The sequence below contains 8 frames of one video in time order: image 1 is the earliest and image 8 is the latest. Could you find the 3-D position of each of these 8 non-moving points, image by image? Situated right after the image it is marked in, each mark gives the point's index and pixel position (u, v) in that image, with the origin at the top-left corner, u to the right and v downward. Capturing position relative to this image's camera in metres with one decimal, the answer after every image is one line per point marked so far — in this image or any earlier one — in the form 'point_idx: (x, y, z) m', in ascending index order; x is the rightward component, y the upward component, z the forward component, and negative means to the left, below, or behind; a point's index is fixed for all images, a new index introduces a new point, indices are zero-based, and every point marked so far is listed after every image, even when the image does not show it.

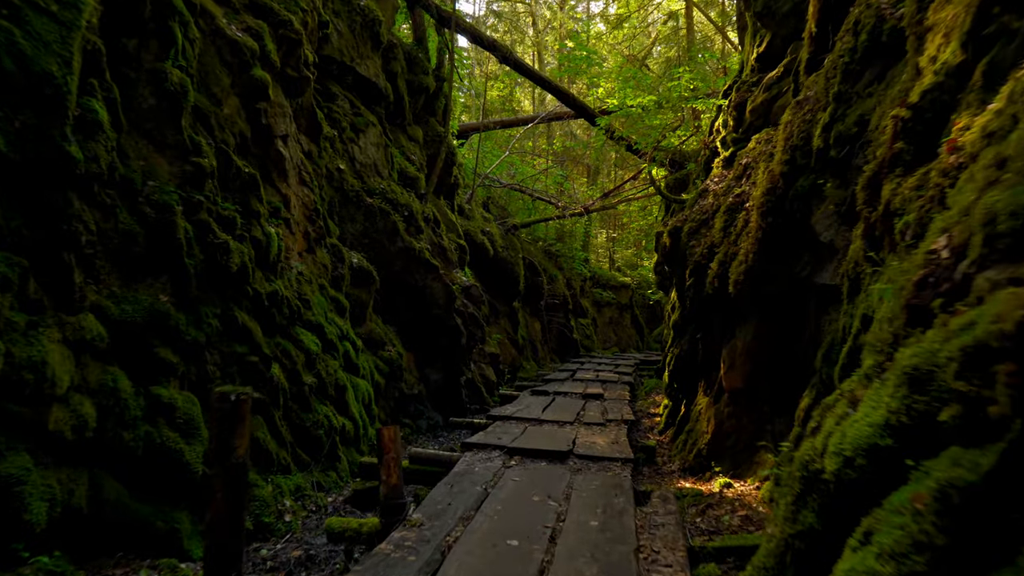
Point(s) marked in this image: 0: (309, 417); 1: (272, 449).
0: (-1.4, -0.9, +6.4) m
1: (-1.4, -1.0, +5.7) m
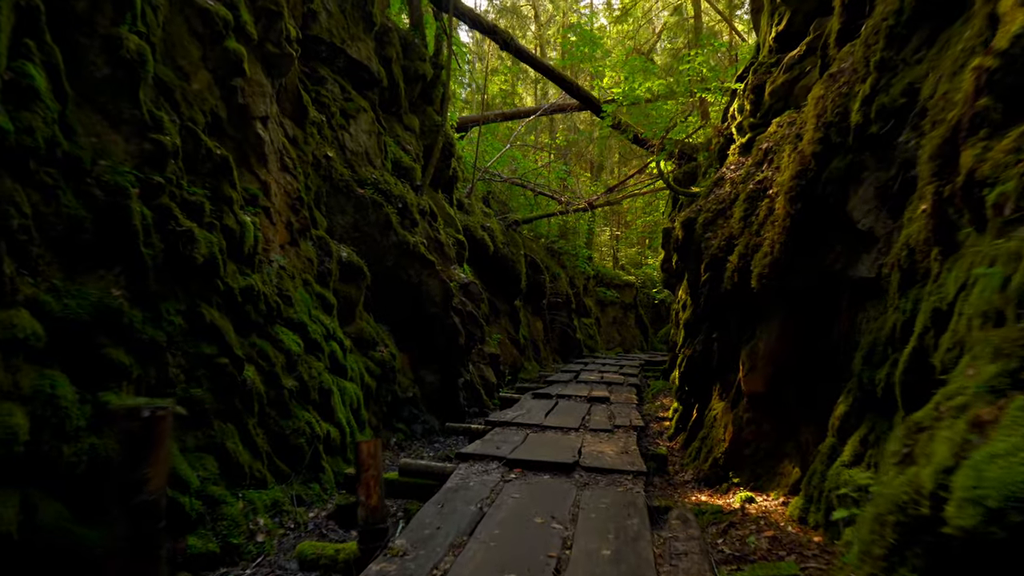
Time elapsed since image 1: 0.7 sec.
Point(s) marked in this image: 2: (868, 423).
0: (-1.4, -0.8, +5.8) m
1: (-1.4, -0.9, +5.1) m
2: (+1.6, -0.6, +4.3) m
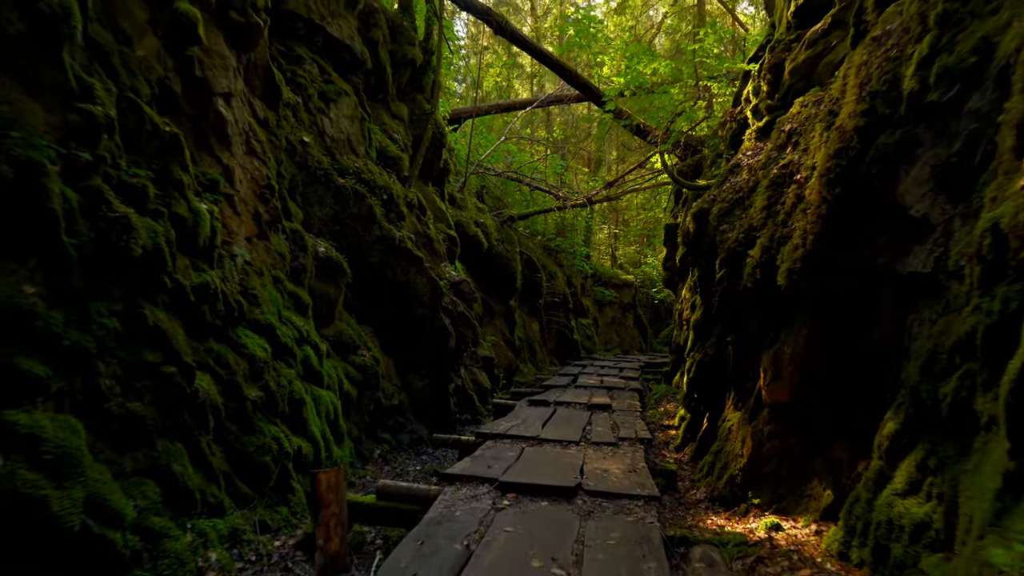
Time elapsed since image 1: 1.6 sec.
0: (-1.4, -0.8, +5.1) m
1: (-1.5, -0.9, +4.4) m
2: (+1.6, -0.6, +3.6) m
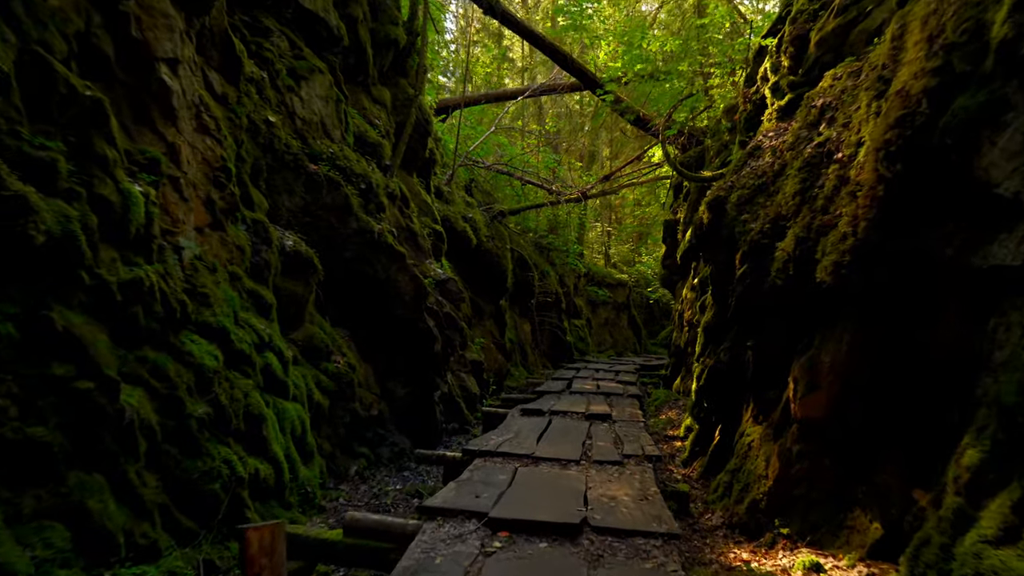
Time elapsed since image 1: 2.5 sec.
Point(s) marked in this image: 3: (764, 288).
0: (-1.4, -0.8, +4.3) m
1: (-1.5, -0.9, +3.6) m
2: (+1.6, -0.6, +2.8) m
3: (+1.4, 0.0, +5.1) m
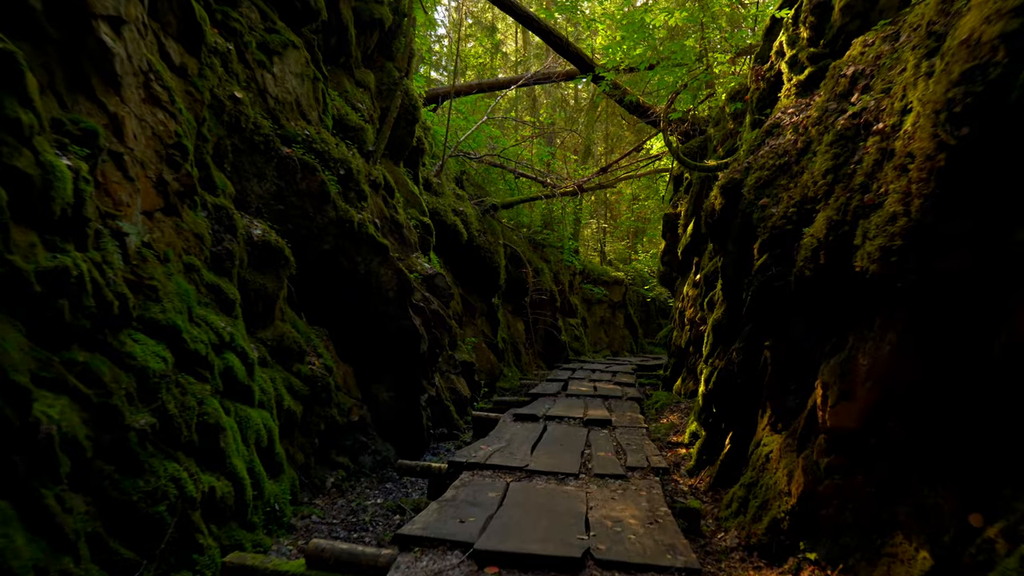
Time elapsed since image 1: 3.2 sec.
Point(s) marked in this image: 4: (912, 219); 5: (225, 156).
0: (-1.5, -0.8, +3.7) m
1: (-1.5, -0.9, +3.0) m
2: (+1.5, -0.6, +2.2) m
3: (+1.3, 0.0, +4.5) m
4: (+1.4, +0.2, +3.3) m
5: (-1.7, +0.8, +5.7) m
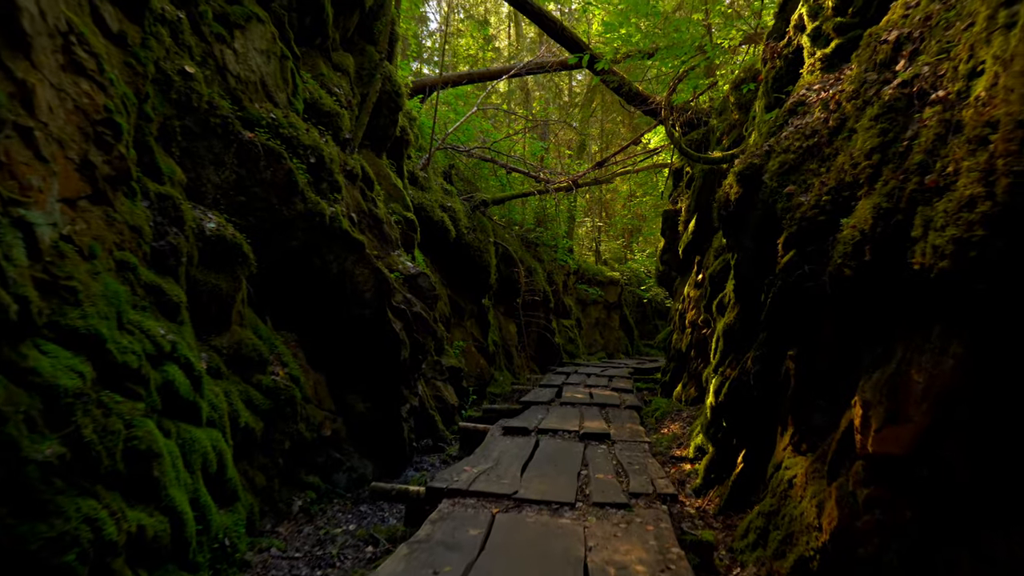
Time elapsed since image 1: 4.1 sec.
0: (-1.5, -0.8, +3.1) m
1: (-1.6, -0.9, +2.3) m
2: (+1.5, -0.6, +1.6) m
3: (+1.3, 0.0, +3.9) m
4: (+1.3, +0.2, +2.6) m
5: (-1.8, +0.8, +5.0) m
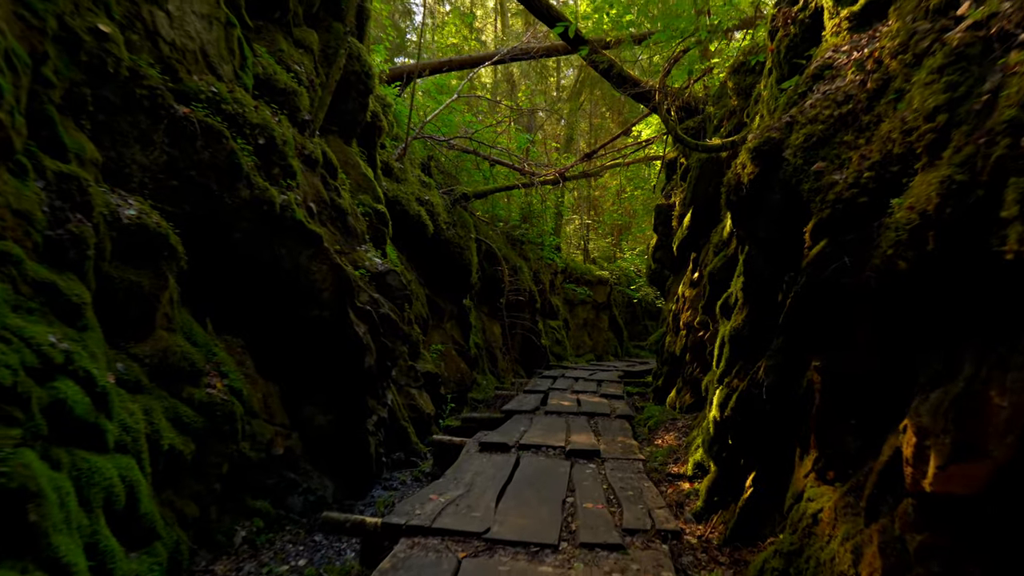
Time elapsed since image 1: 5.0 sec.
0: (-1.6, -0.8, +2.3) m
1: (-1.7, -0.9, +1.5) m
2: (+1.4, -0.5, +0.8) m
3: (+1.2, 0.0, +3.1) m
4: (+1.2, +0.2, +1.9) m
5: (-1.9, +0.8, +4.3) m
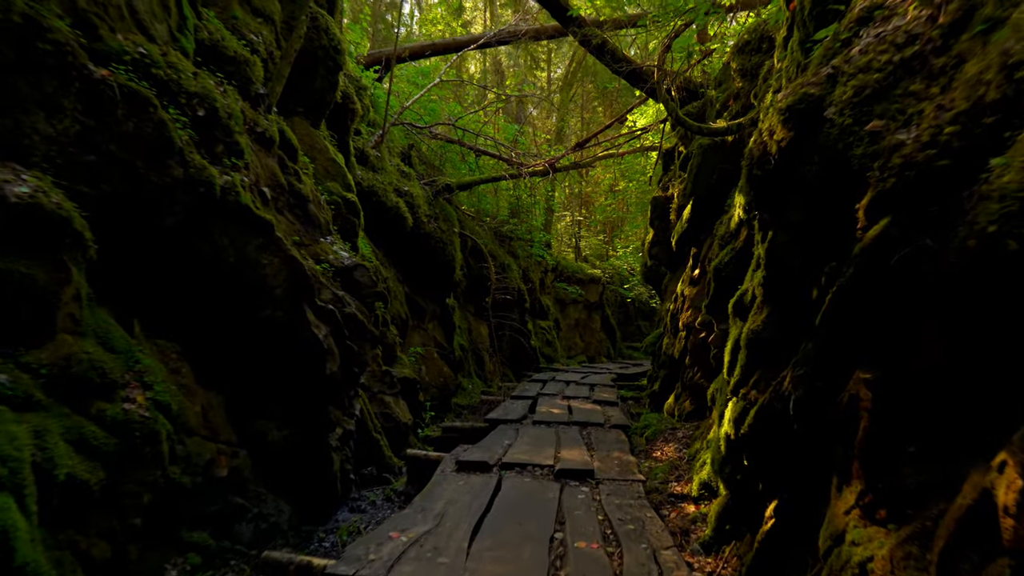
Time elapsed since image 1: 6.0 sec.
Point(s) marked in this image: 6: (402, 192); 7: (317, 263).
0: (-1.7, -0.8, +1.5) m
1: (-1.7, -0.8, +0.8) m
2: (+1.3, -0.5, +0.1) m
3: (+1.1, +0.1, +2.4) m
4: (+1.2, +0.3, +1.1) m
5: (-2.0, +0.8, +3.5) m
6: (-1.2, +1.0, +10.0) m
7: (-1.2, +0.2, +6.0) m
